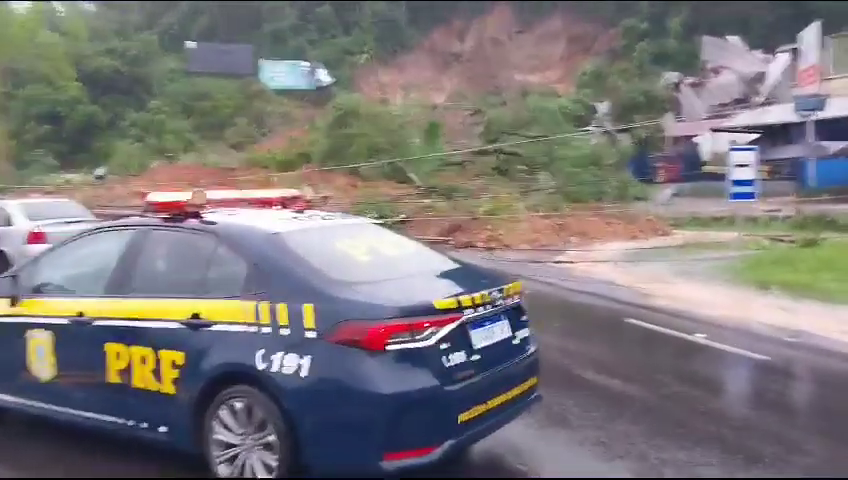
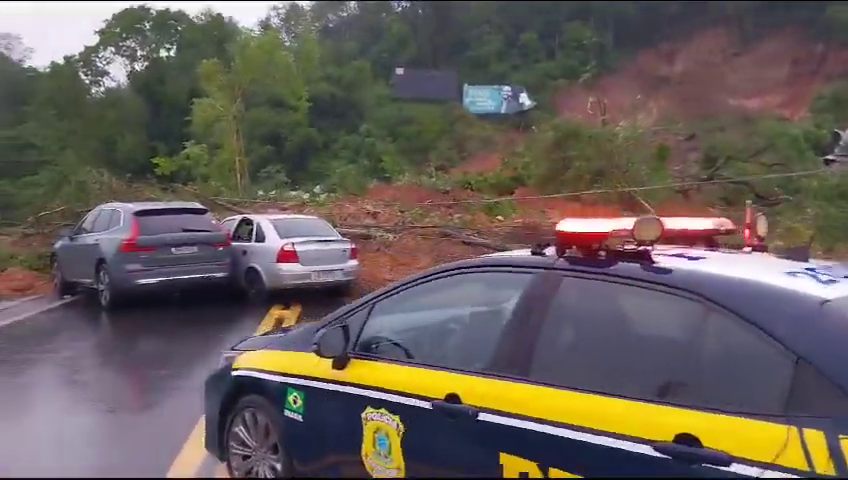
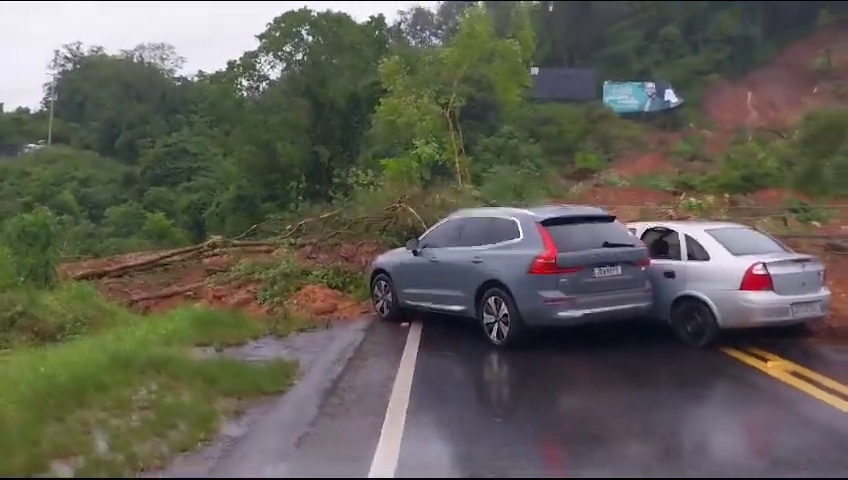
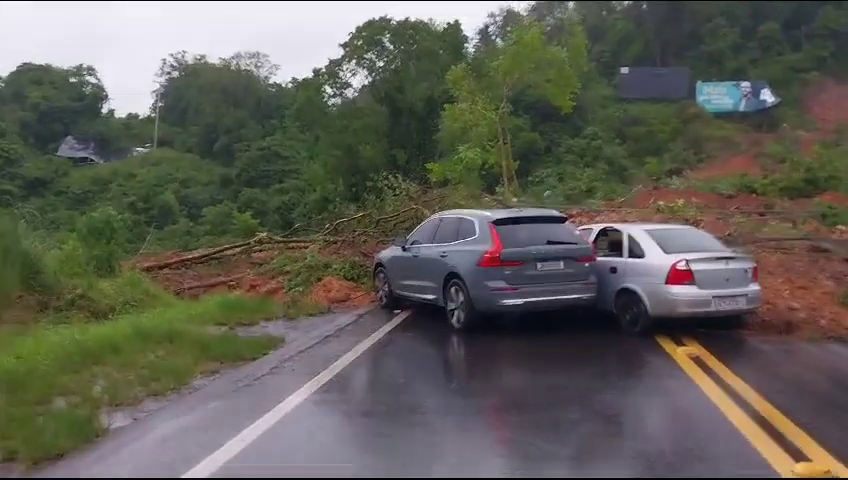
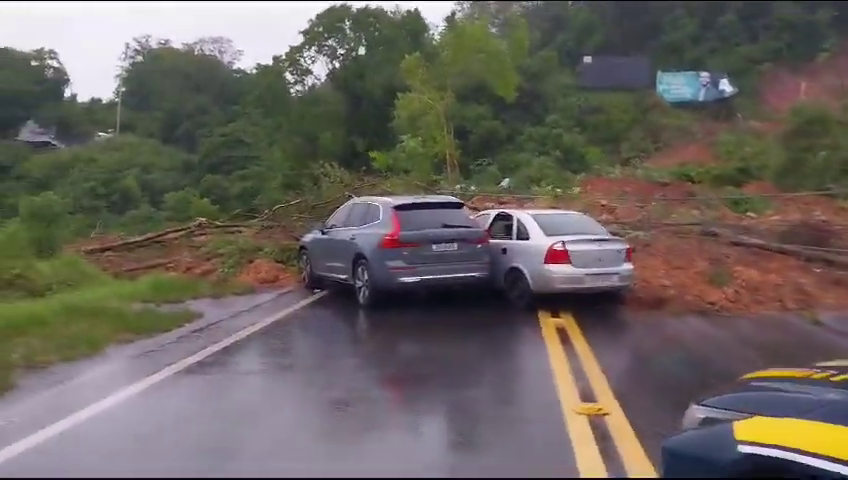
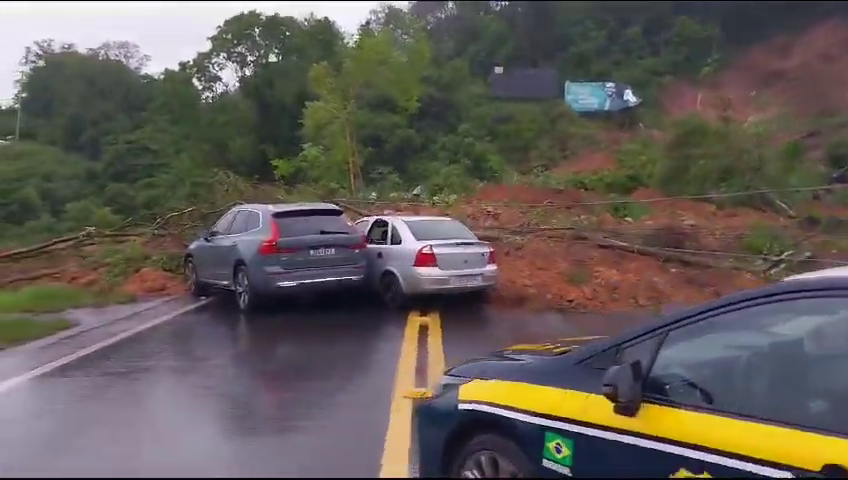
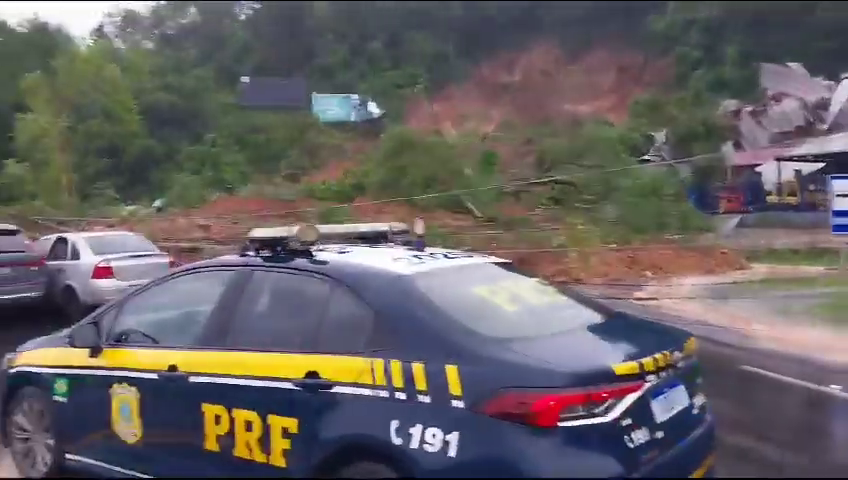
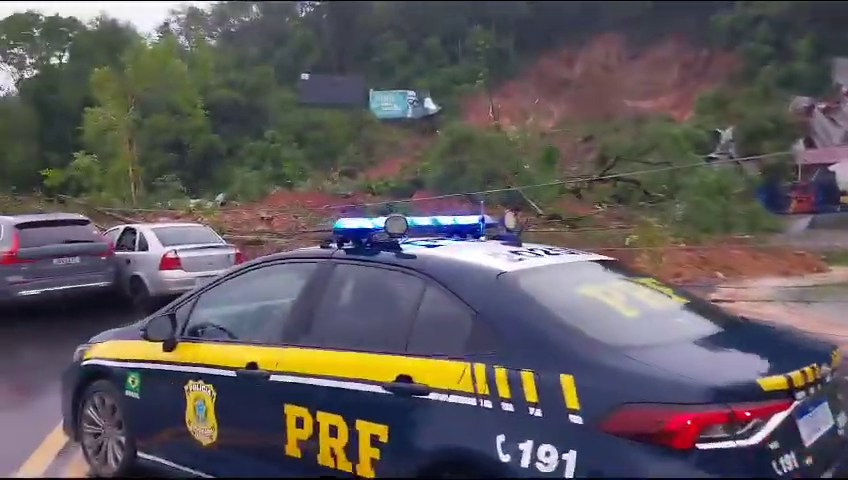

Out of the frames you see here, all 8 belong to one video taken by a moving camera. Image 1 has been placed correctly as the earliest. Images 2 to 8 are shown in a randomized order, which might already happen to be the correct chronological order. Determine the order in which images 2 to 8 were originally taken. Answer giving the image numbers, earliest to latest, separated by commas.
7, 8, 2, 6, 5, 4, 3
